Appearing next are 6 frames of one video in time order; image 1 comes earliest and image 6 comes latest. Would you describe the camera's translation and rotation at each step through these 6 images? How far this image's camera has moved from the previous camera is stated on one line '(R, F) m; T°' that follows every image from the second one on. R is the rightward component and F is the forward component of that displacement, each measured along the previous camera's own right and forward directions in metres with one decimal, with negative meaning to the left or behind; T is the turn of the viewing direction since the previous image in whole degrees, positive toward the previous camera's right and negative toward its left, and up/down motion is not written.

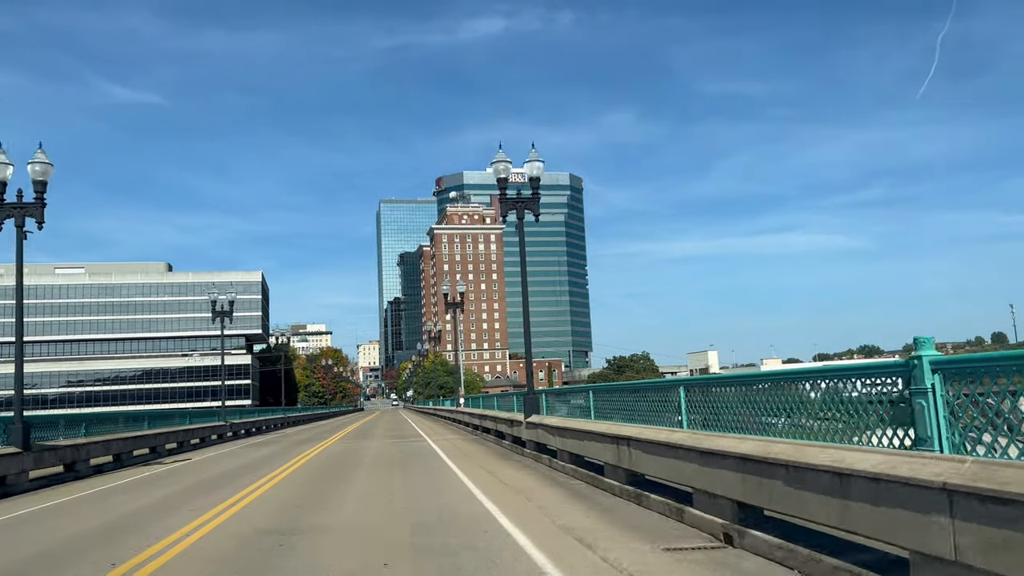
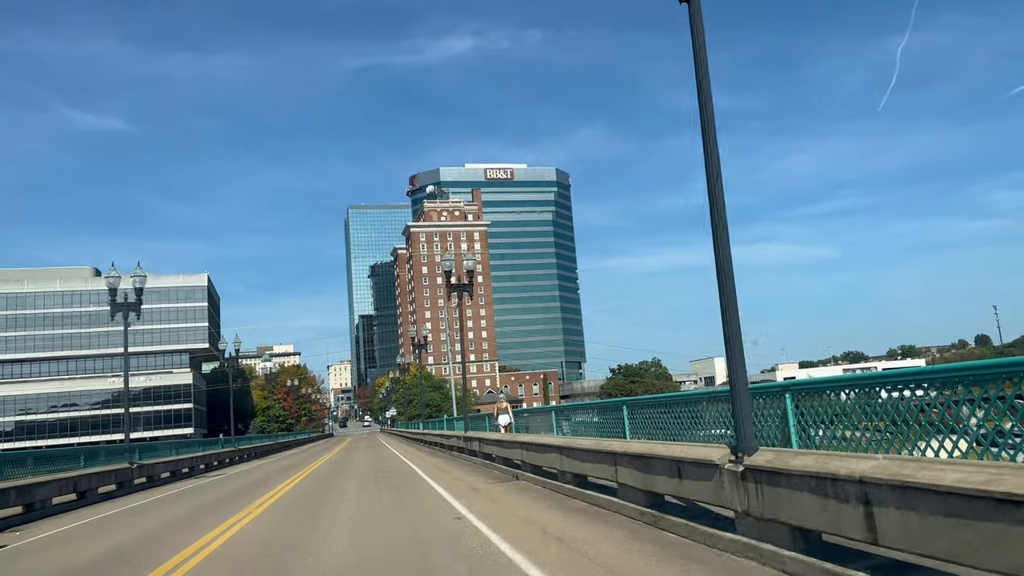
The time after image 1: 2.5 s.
(-0.3, +1.8) m; +2°
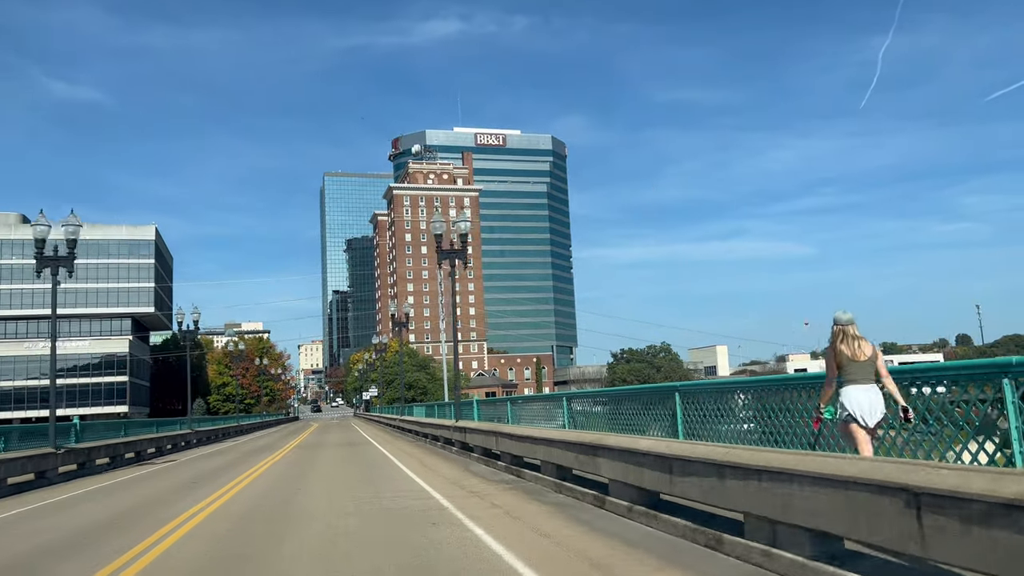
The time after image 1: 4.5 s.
(-0.3, +1.4) m; +2°
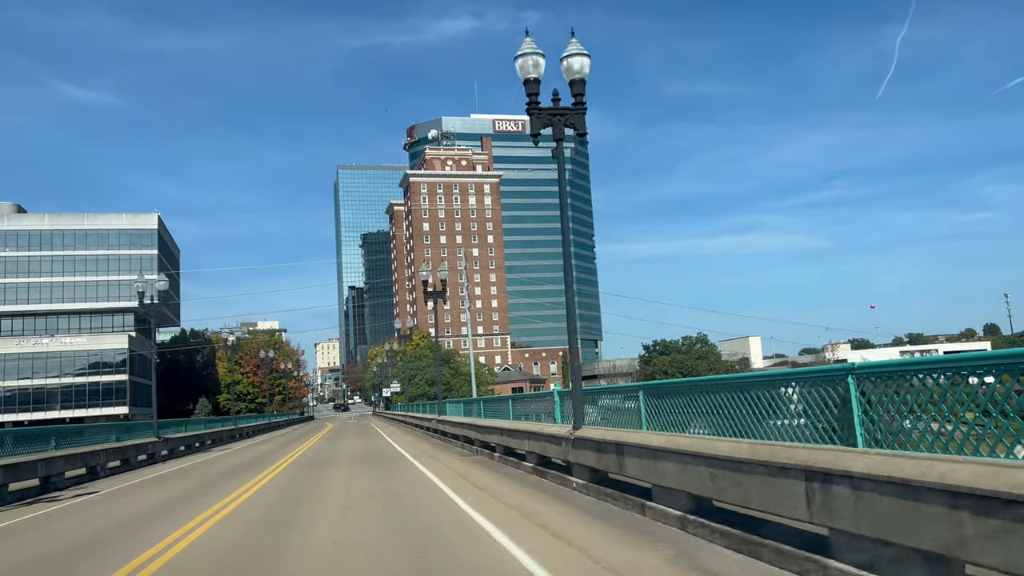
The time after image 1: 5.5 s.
(-0.2, +0.7) m; -1°
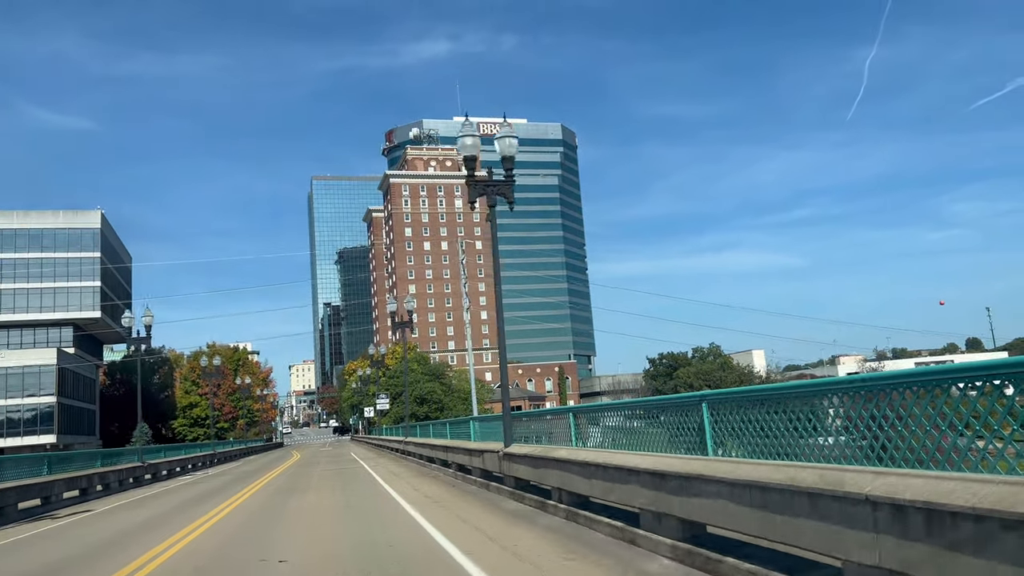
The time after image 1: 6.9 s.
(-0.2, +1.0) m; +2°
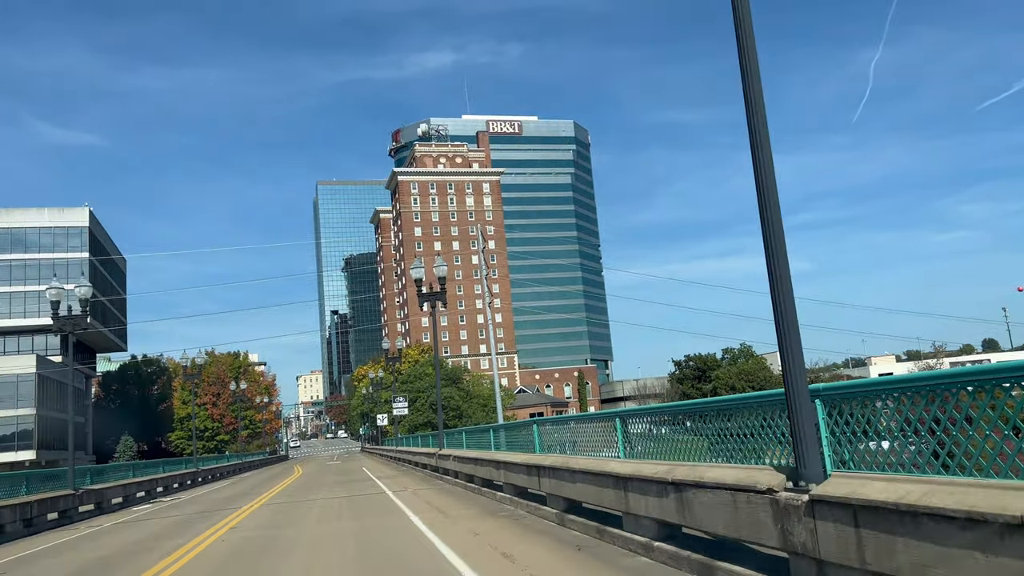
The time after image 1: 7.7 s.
(-0.1, +0.6) m; 0°
